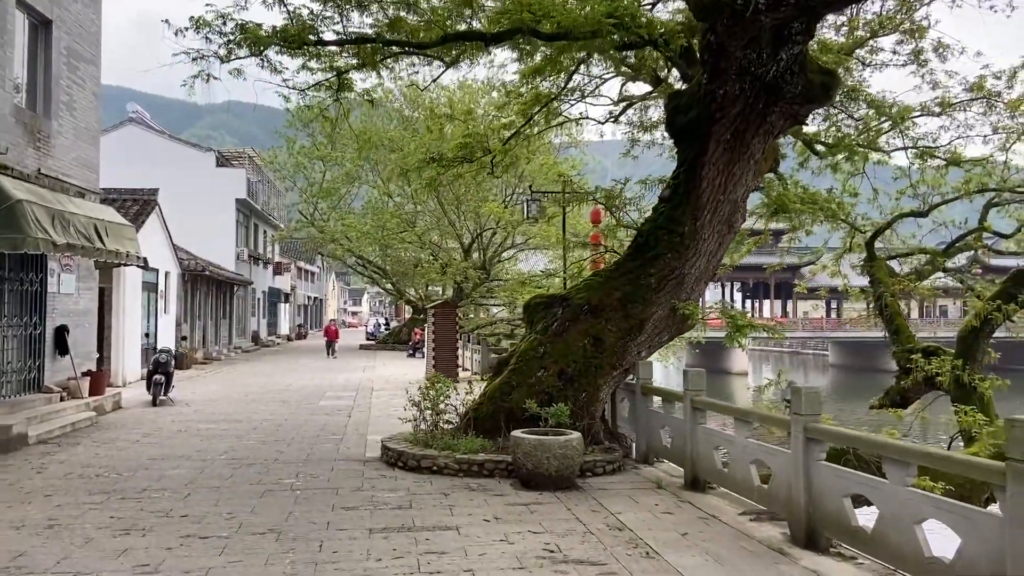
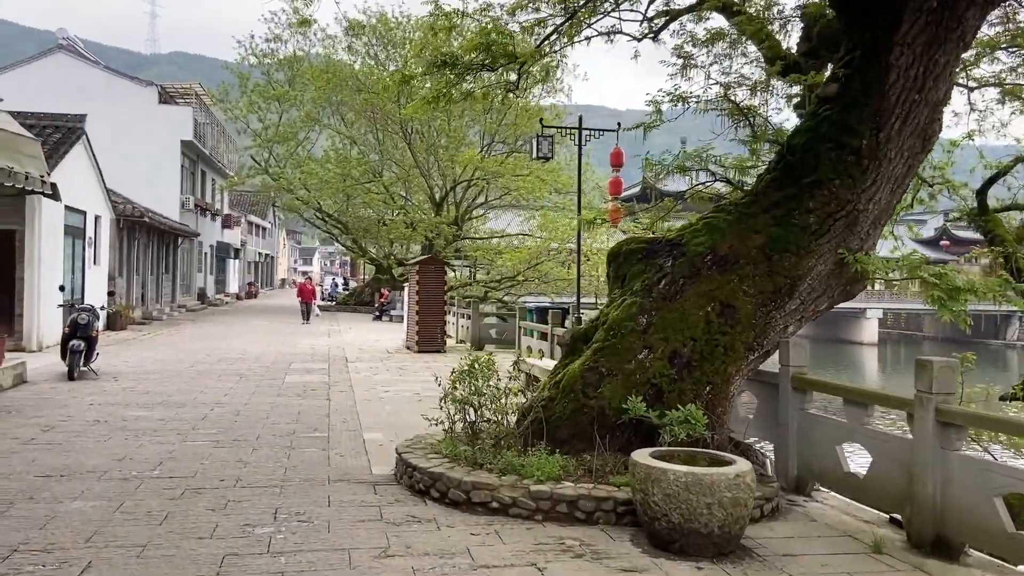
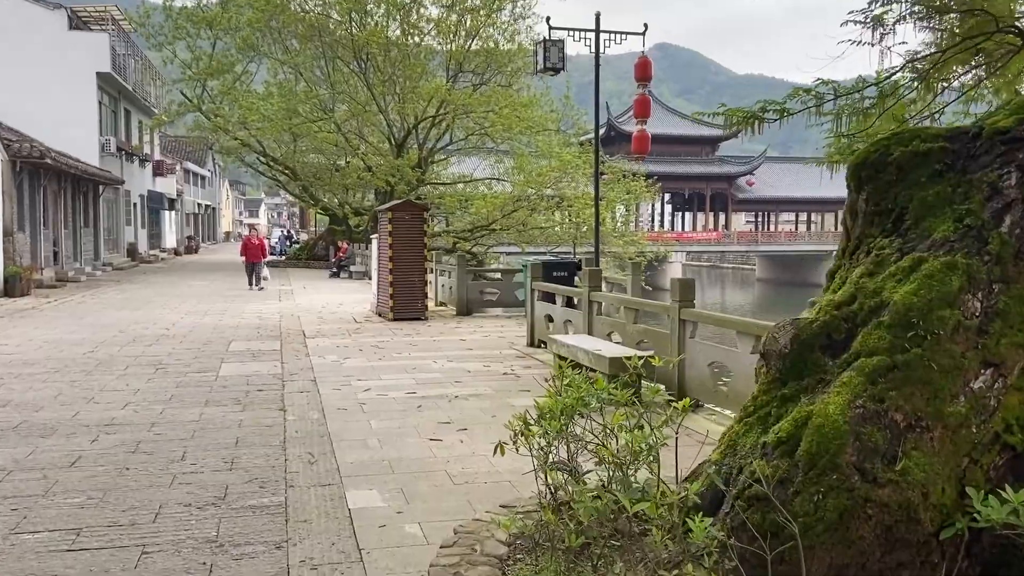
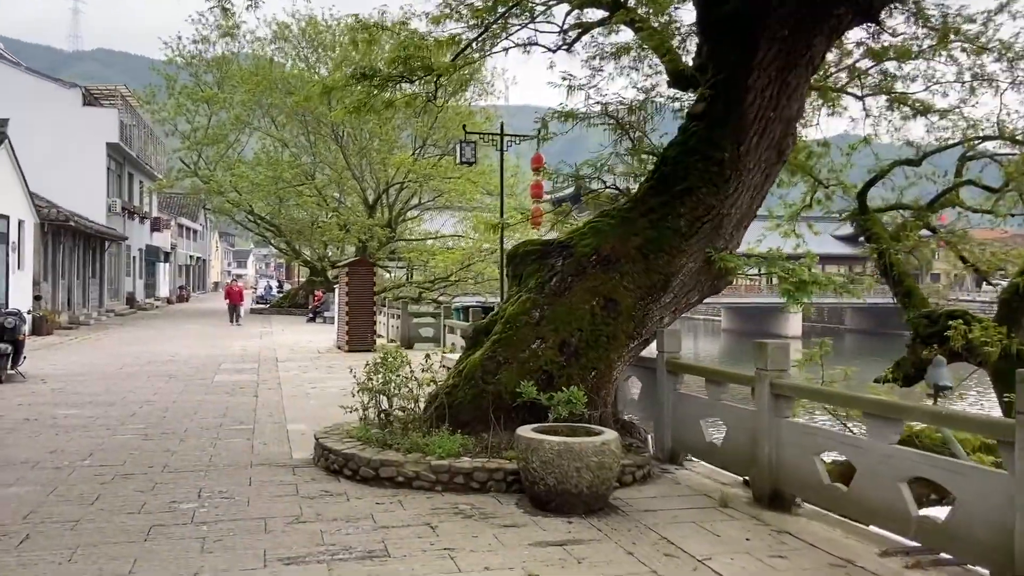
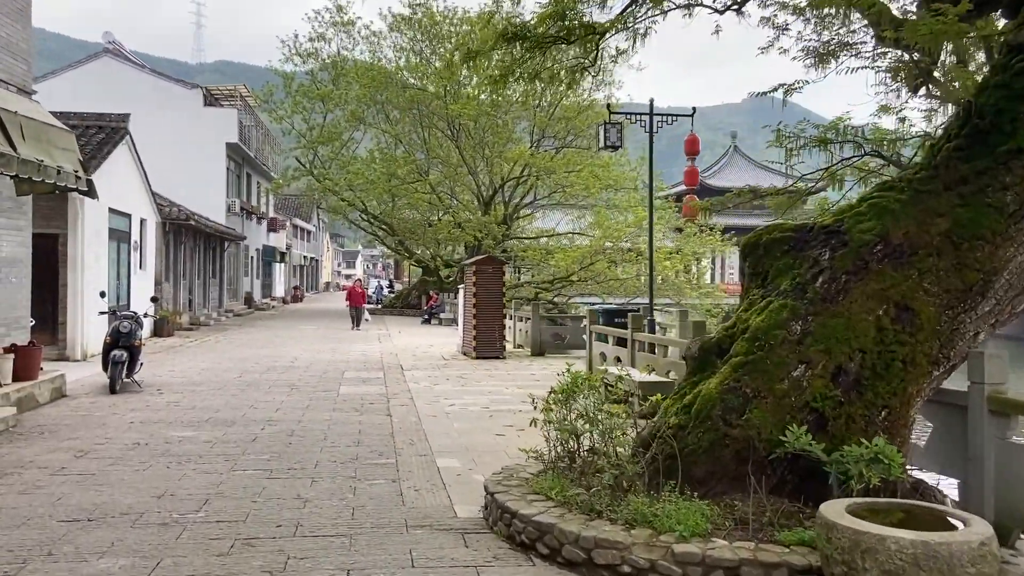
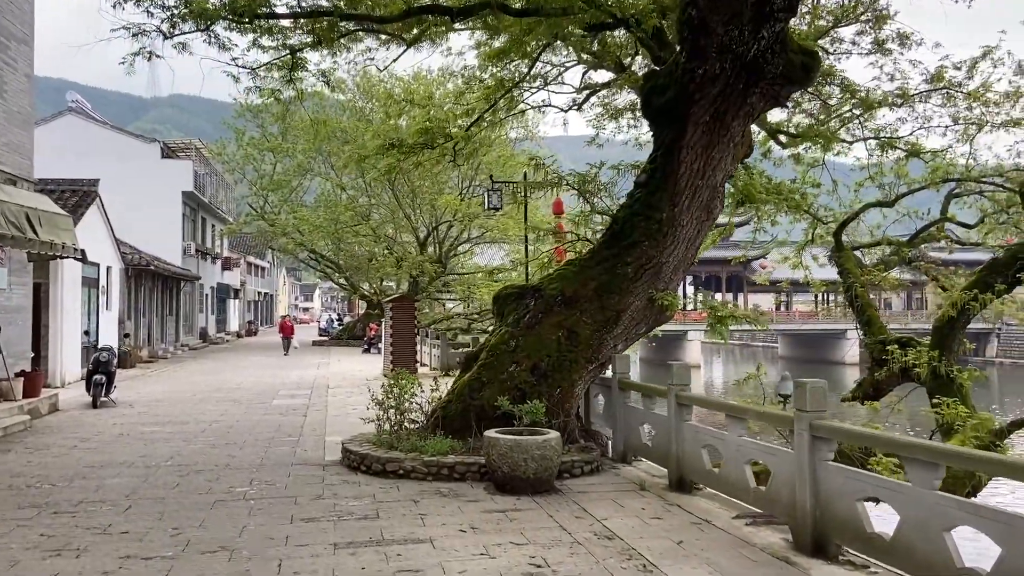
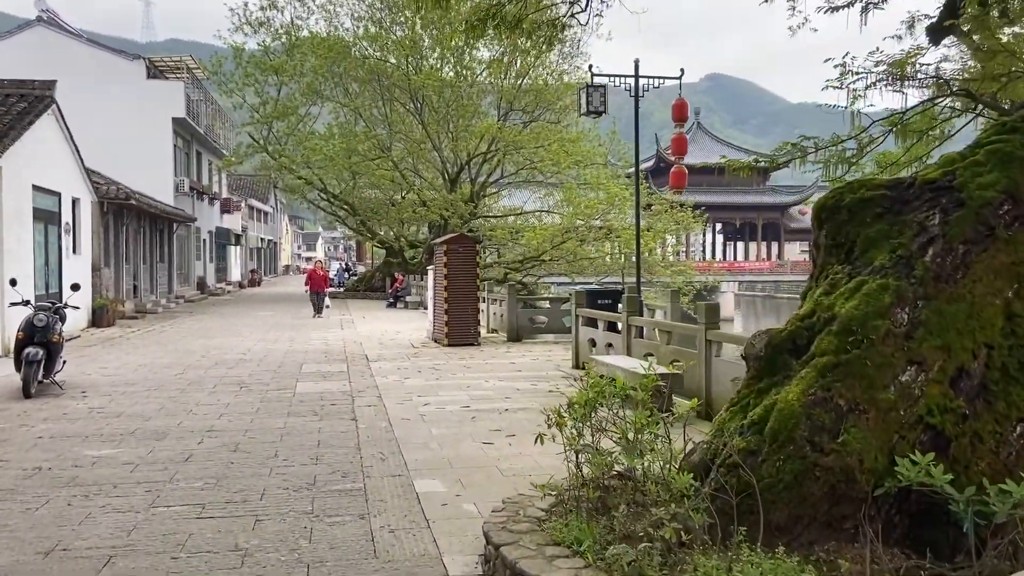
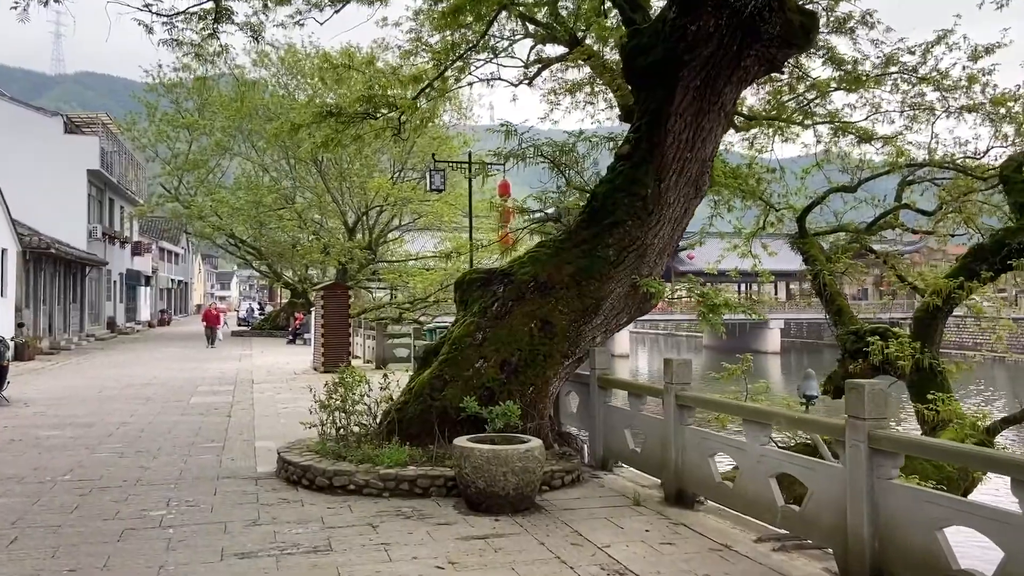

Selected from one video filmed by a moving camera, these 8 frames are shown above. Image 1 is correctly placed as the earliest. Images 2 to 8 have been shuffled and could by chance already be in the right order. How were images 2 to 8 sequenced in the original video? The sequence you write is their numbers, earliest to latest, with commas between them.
6, 8, 4, 2, 5, 7, 3
